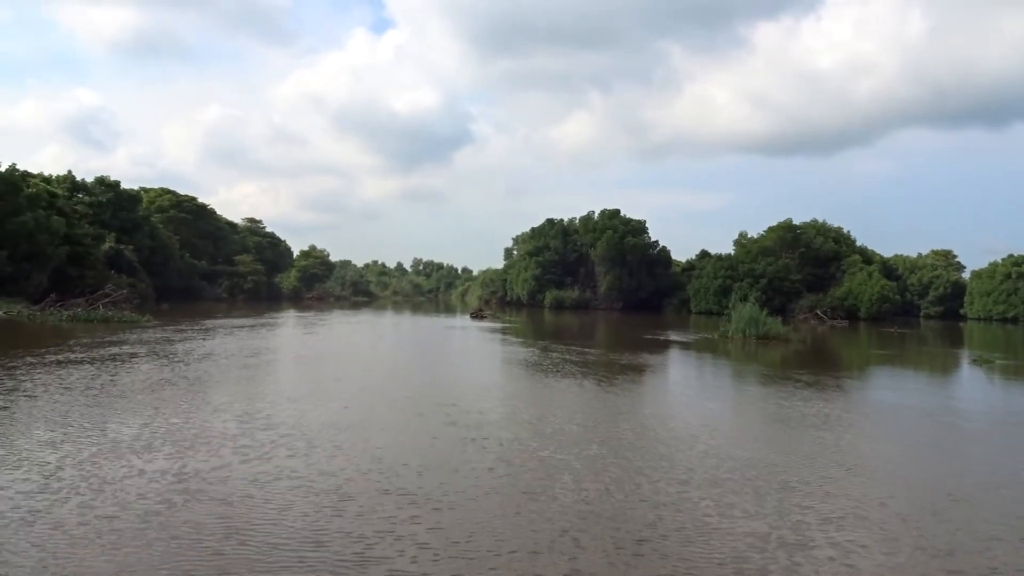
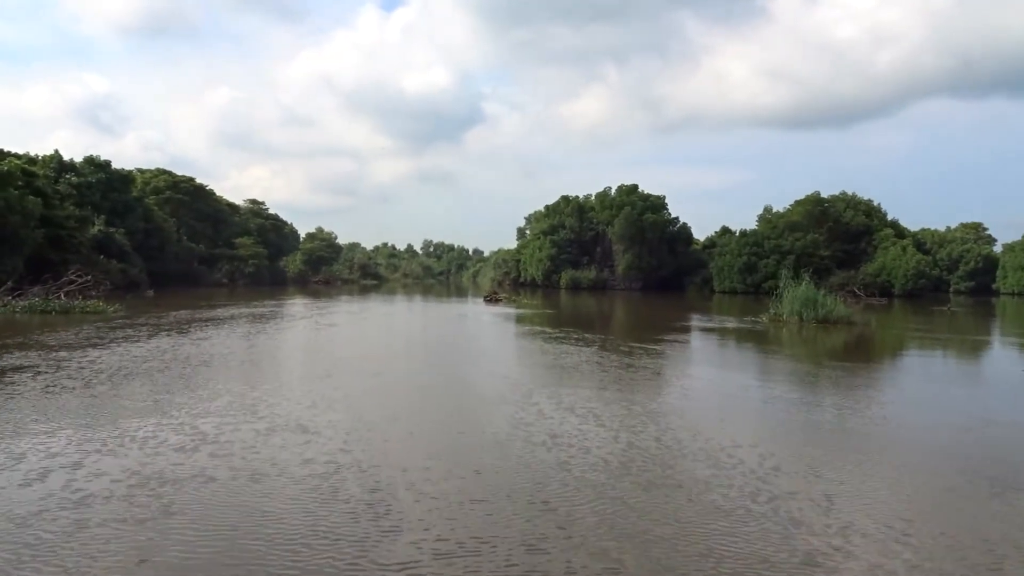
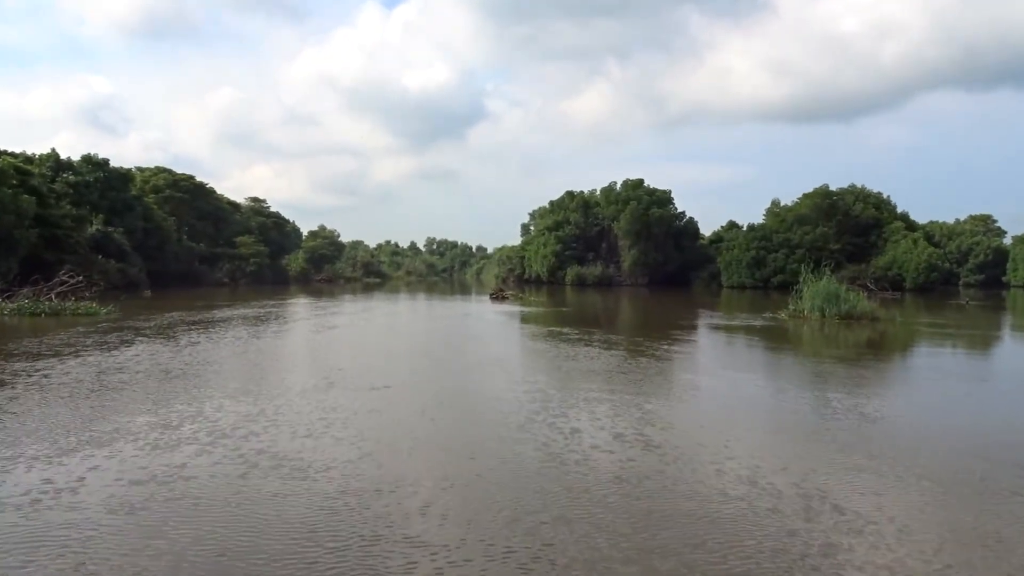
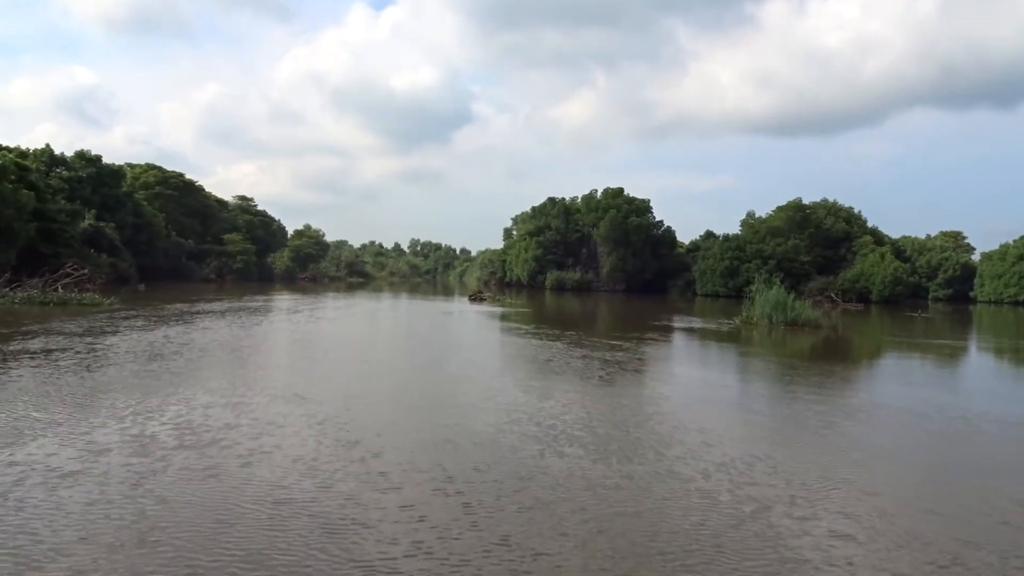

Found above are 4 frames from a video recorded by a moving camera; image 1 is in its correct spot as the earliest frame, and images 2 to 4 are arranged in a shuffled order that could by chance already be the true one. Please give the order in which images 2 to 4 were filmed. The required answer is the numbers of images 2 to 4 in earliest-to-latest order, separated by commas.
4, 2, 3
